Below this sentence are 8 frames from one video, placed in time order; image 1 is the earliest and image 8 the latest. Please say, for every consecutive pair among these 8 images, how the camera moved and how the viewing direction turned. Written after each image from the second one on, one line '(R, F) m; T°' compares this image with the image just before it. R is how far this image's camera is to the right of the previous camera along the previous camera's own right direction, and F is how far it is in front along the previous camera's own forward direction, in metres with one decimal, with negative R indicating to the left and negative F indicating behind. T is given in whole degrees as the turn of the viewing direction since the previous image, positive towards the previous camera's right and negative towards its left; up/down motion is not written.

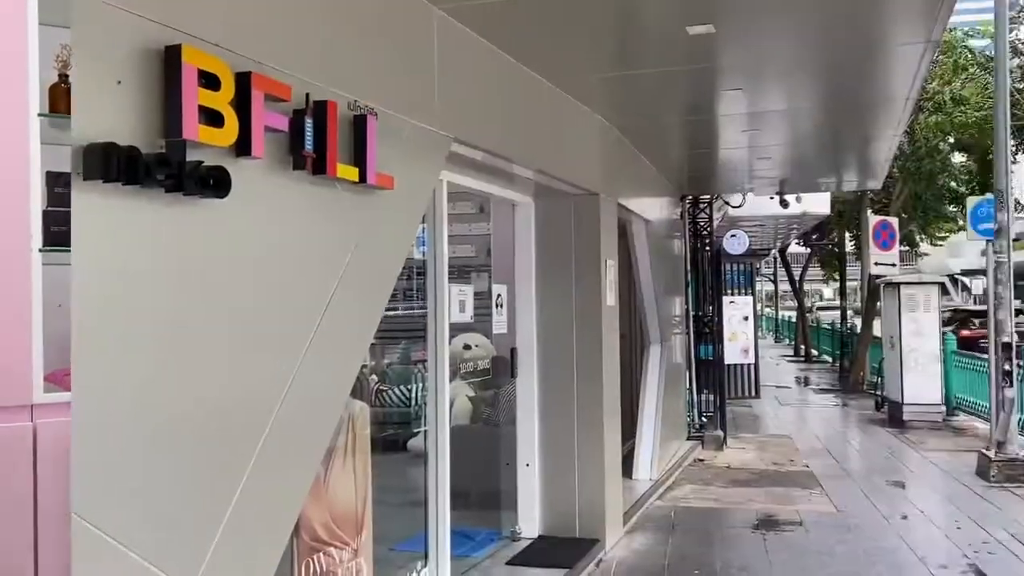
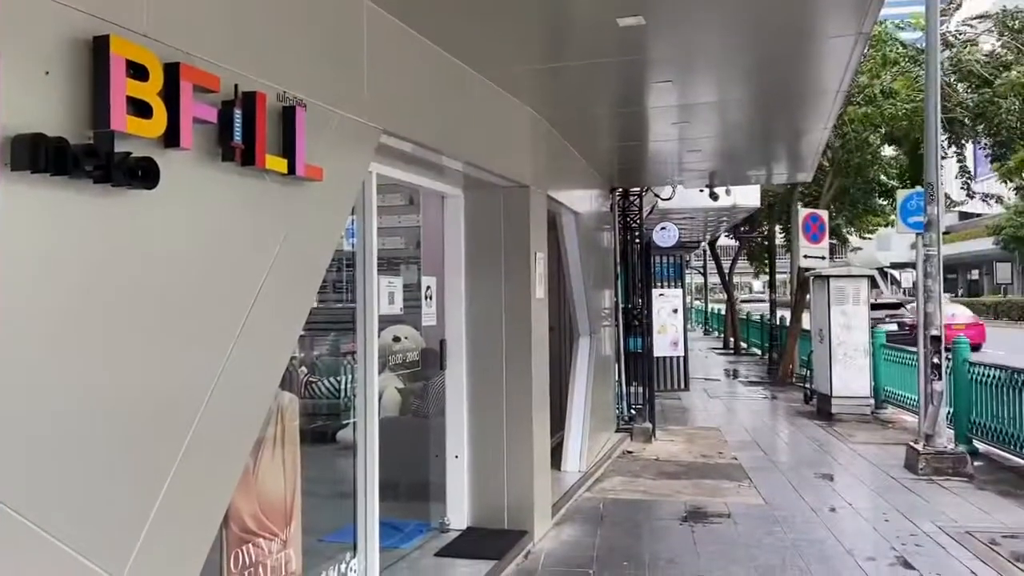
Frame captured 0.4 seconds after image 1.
(+0.1, 0.0) m; +4°
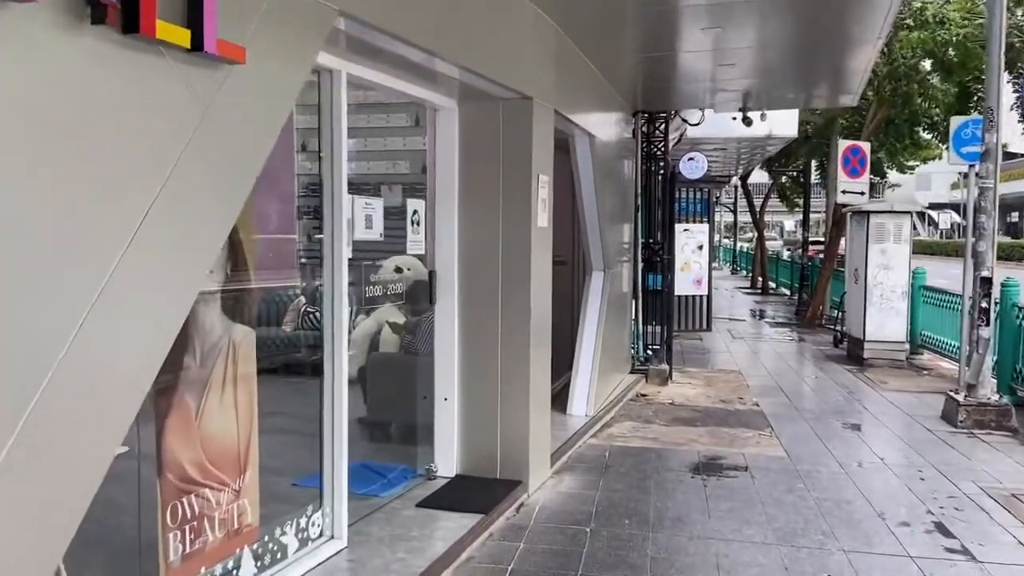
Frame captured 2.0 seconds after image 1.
(+0.2, +0.5) m; -2°
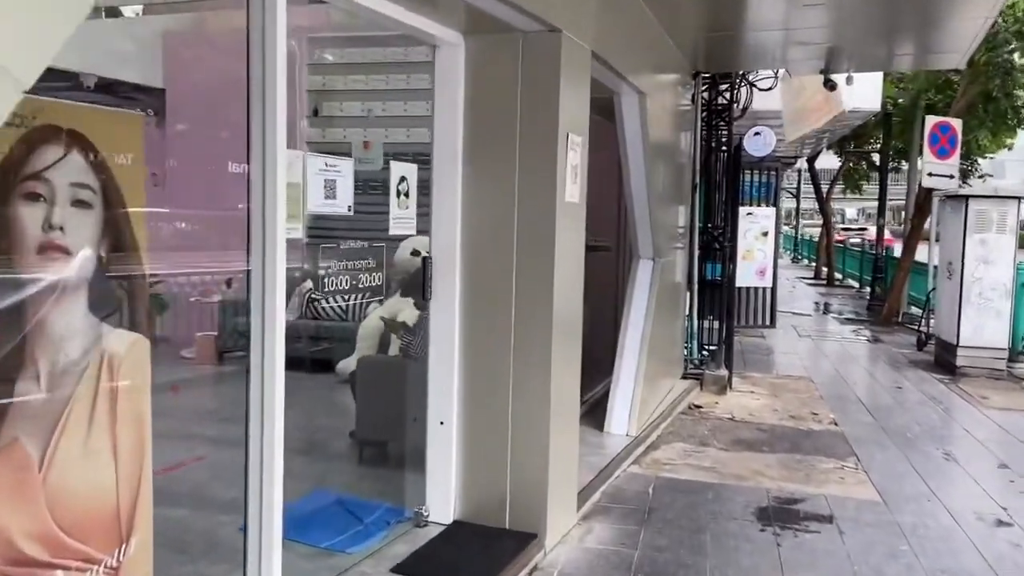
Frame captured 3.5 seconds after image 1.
(+0.1, +1.0) m; -3°
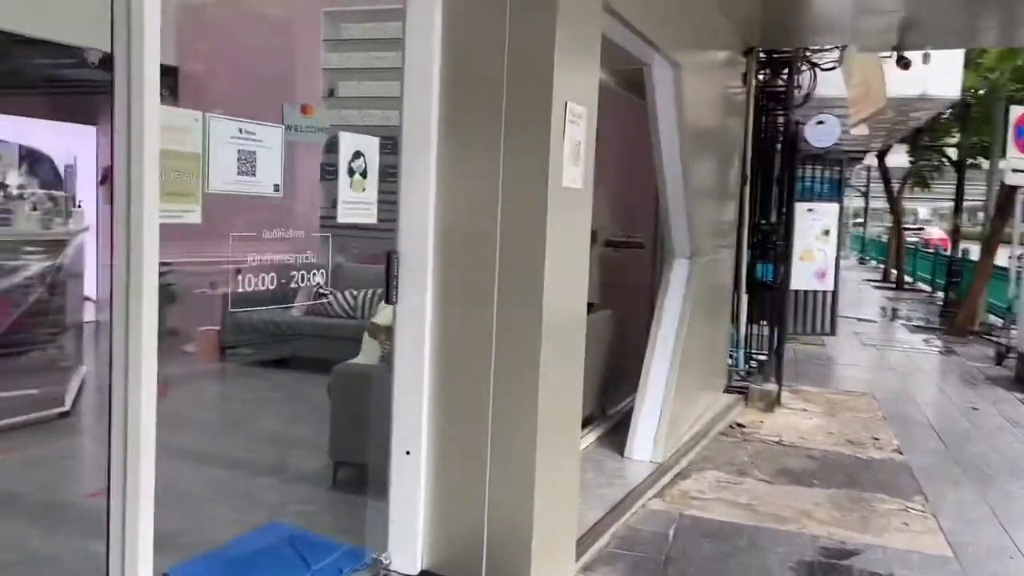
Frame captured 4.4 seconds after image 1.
(+0.2, +0.6) m; -4°
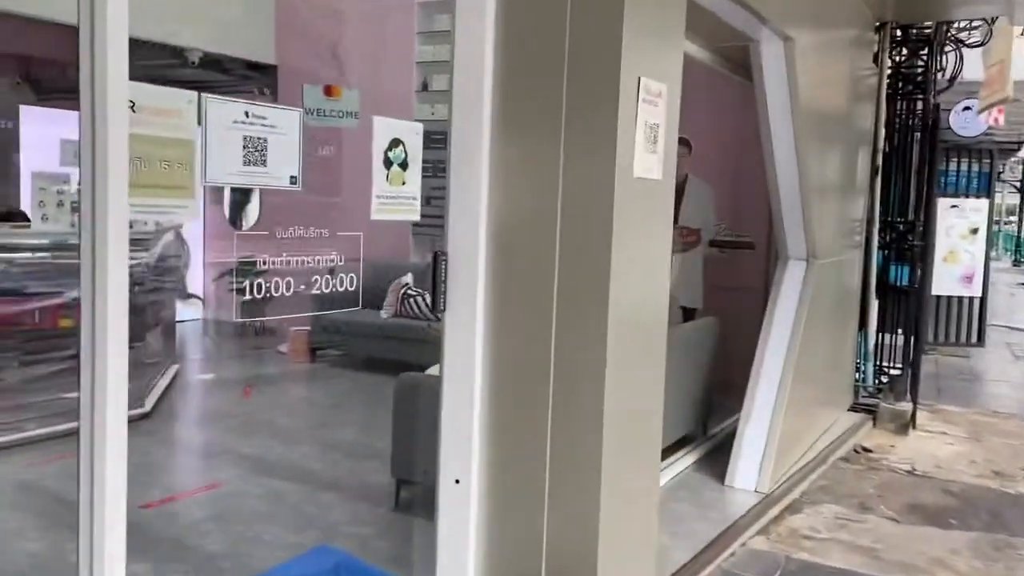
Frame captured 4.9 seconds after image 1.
(+0.2, +0.4) m; -8°
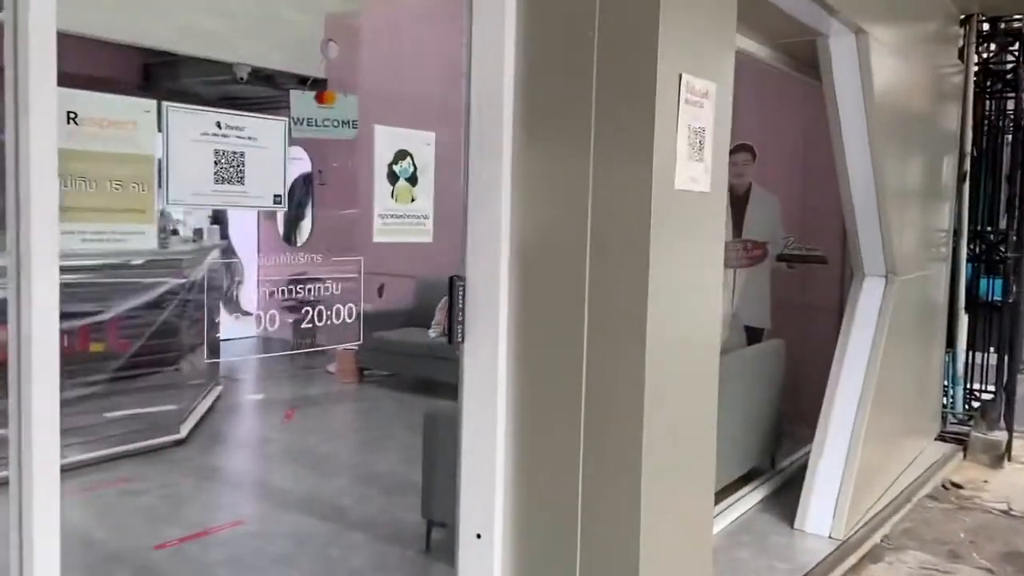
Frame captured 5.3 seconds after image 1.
(+0.1, +0.3) m; -5°
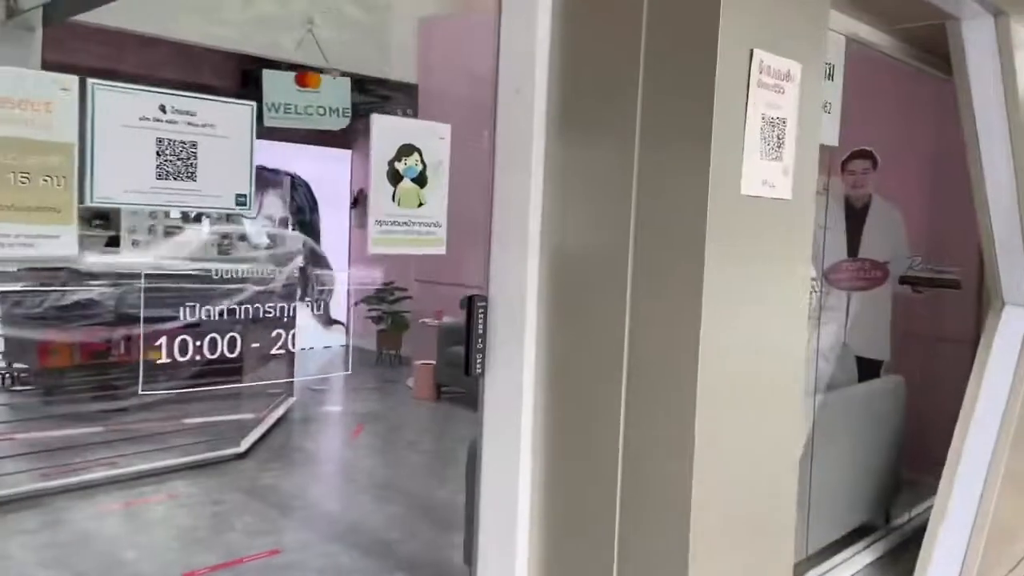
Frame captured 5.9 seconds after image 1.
(+0.2, +0.4) m; -8°
